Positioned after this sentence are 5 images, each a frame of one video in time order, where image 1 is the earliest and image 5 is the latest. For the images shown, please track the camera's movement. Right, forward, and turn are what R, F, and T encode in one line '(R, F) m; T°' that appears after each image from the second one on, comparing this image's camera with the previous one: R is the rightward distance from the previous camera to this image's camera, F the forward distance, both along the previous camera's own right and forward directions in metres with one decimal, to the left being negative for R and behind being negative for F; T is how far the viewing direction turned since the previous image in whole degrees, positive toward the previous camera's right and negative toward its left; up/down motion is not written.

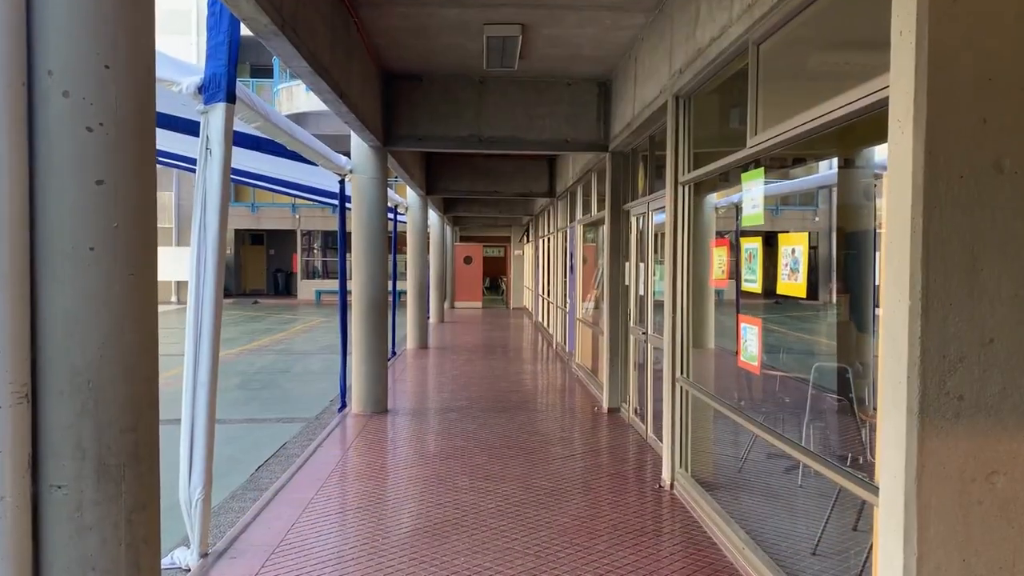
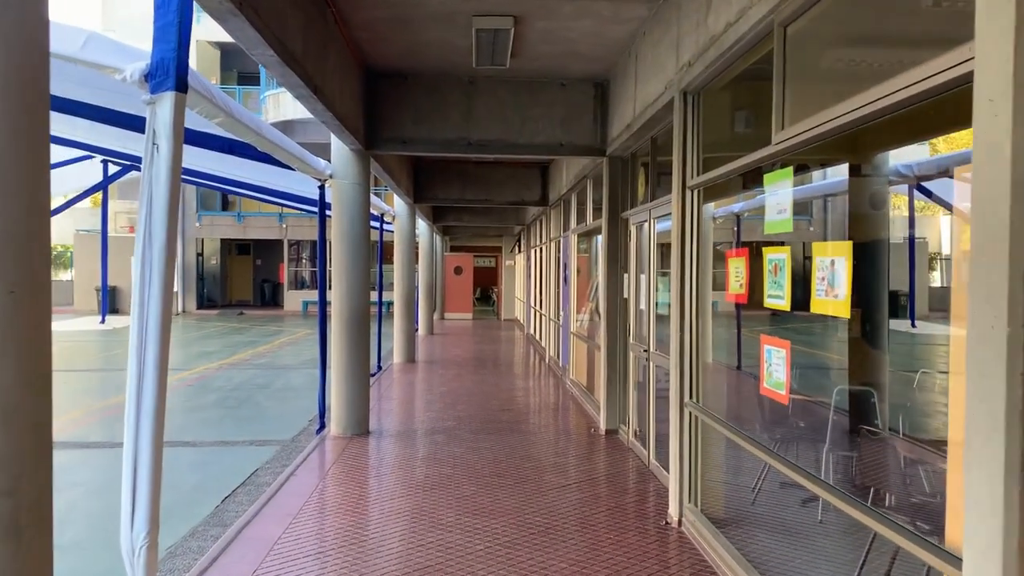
(0.0, +0.4) m; +1°
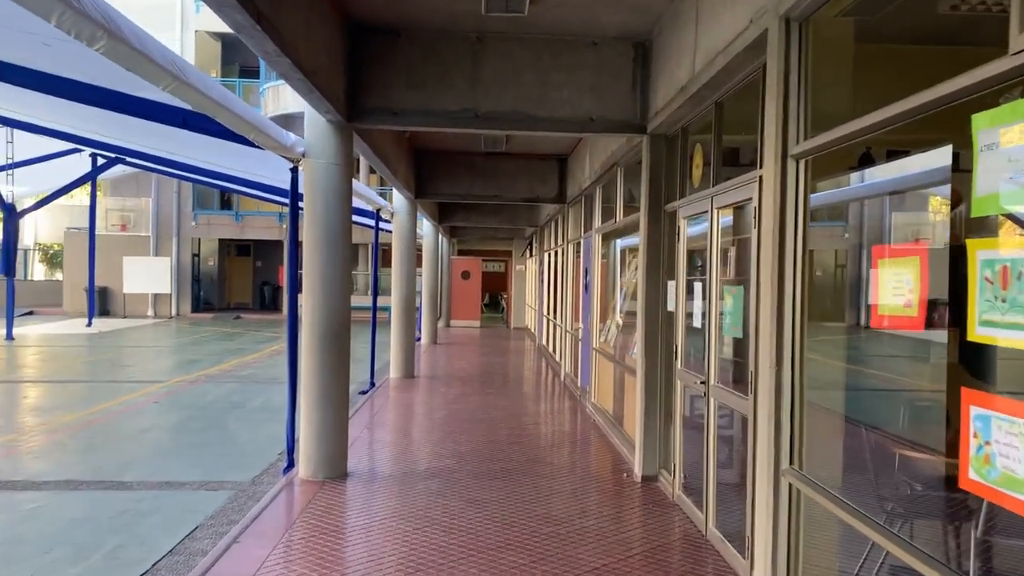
(0.0, +1.2) m; -1°
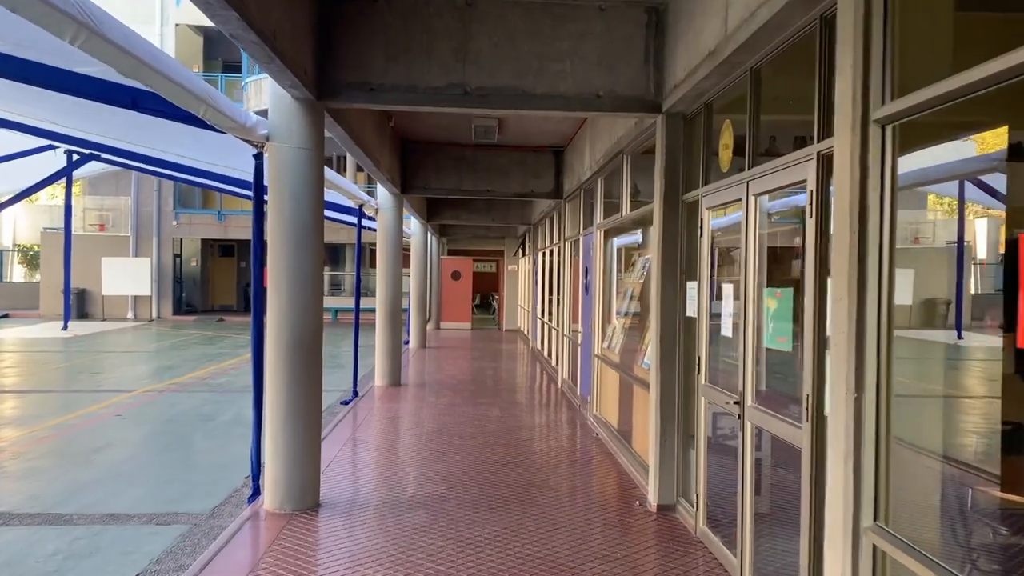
(0.0, +0.6) m; +1°
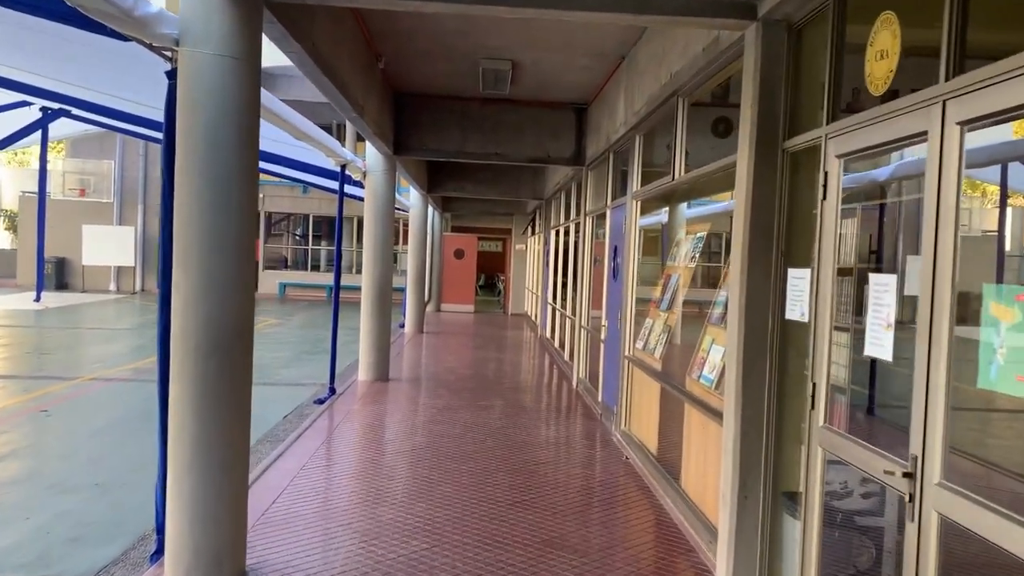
(0.0, +1.3) m; 0°
